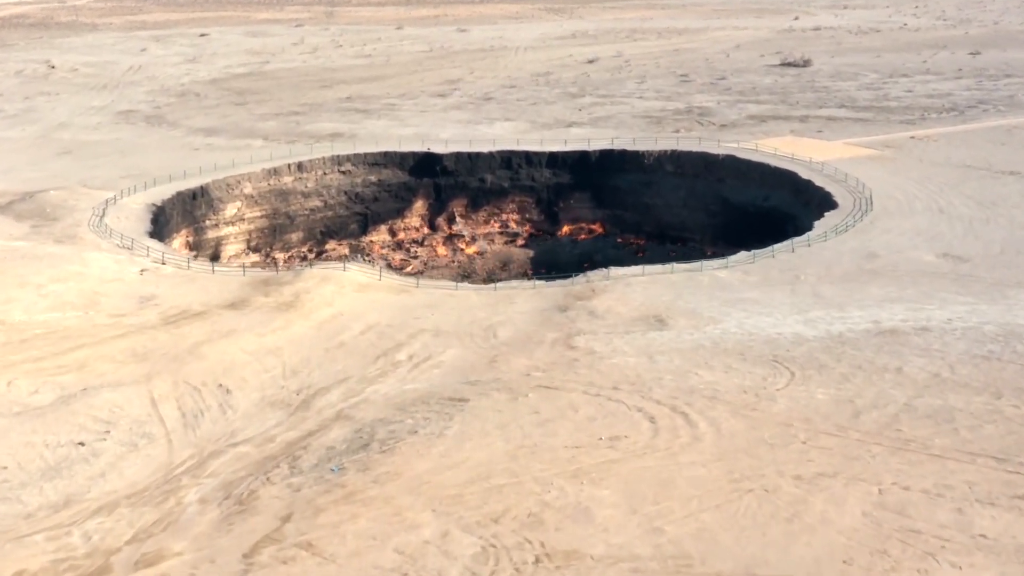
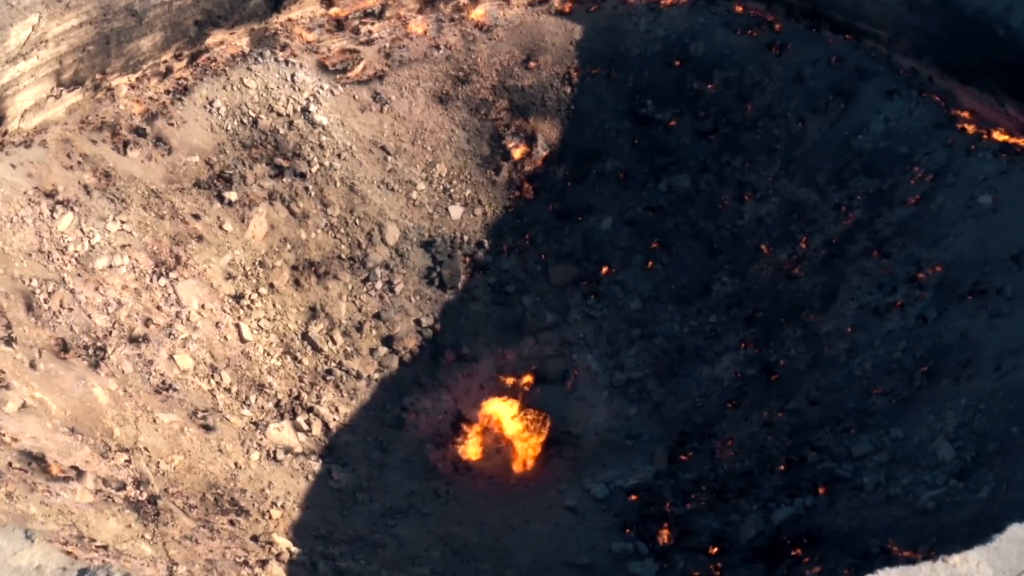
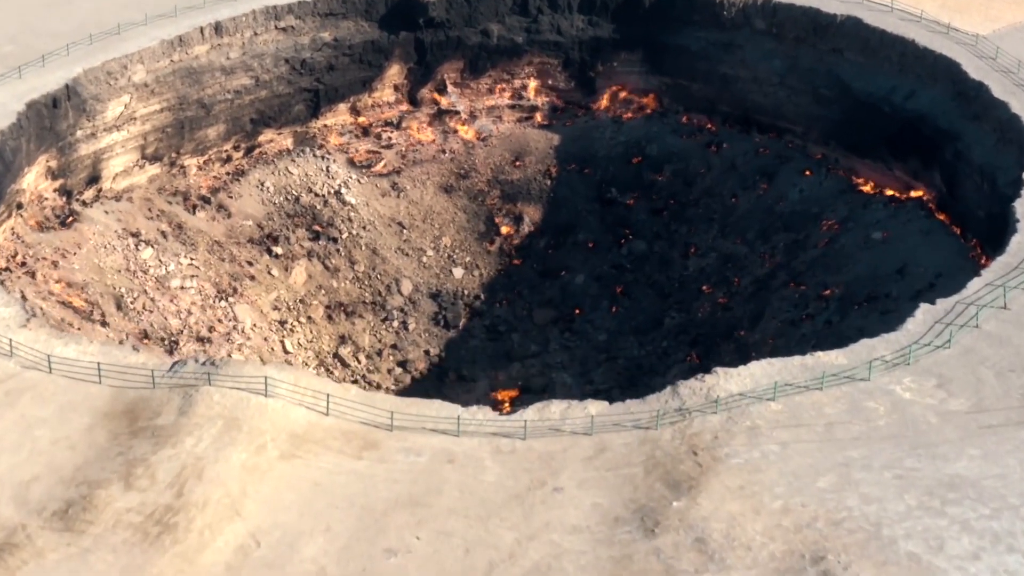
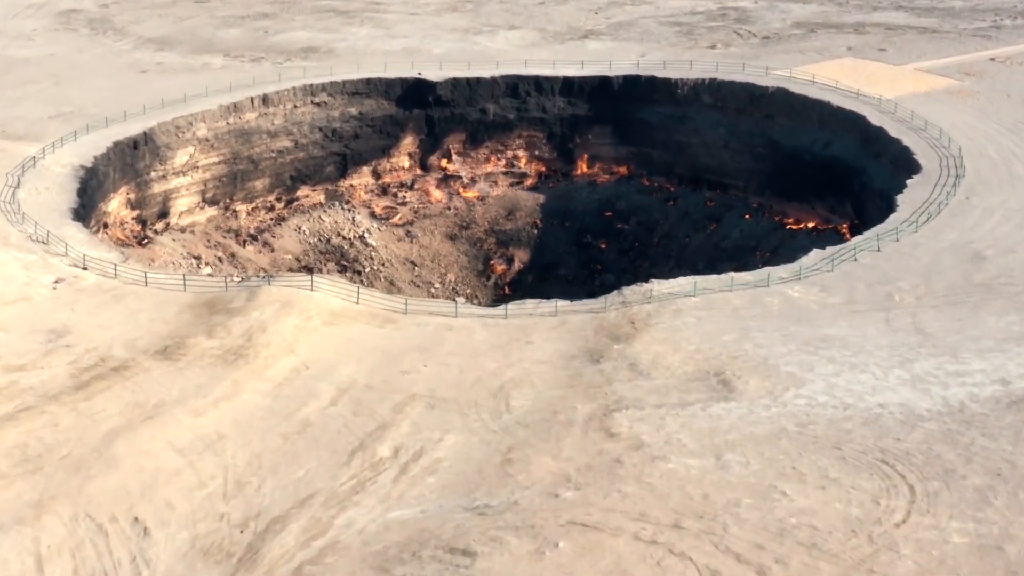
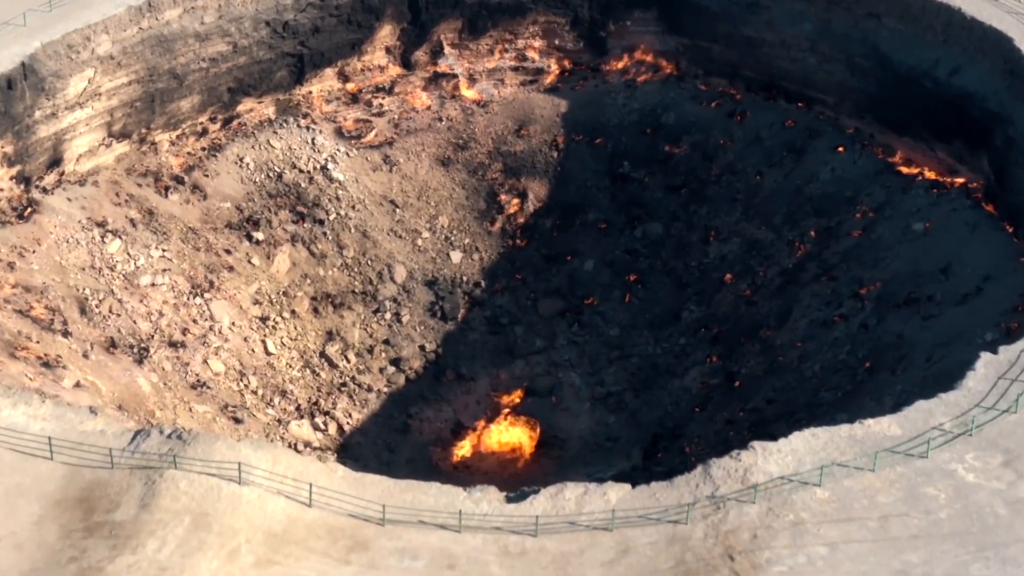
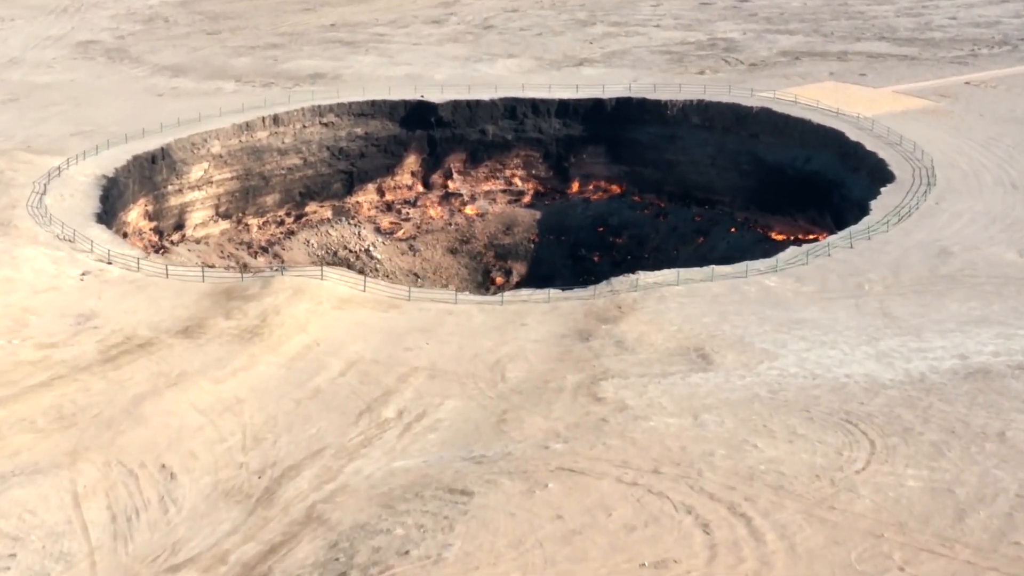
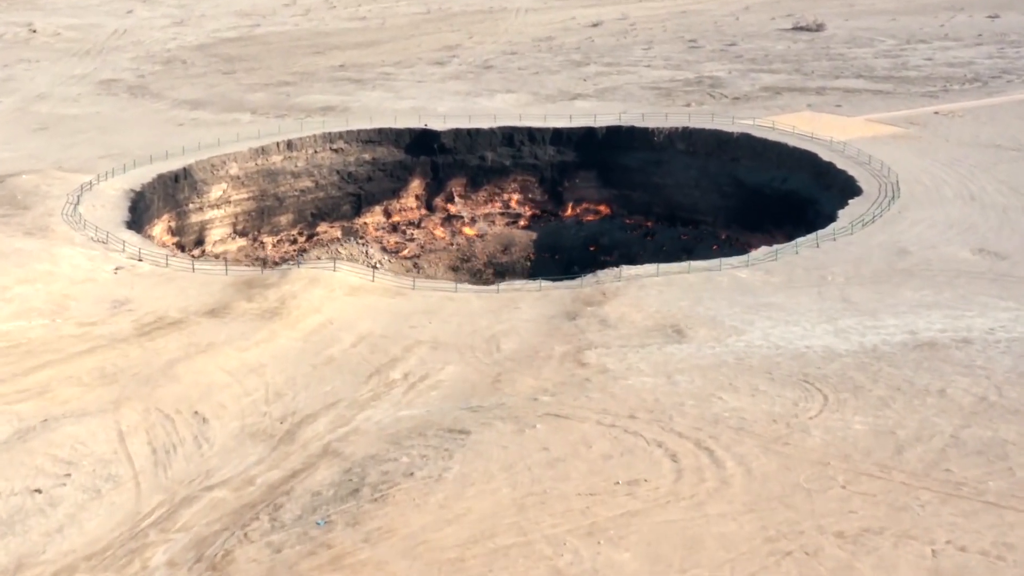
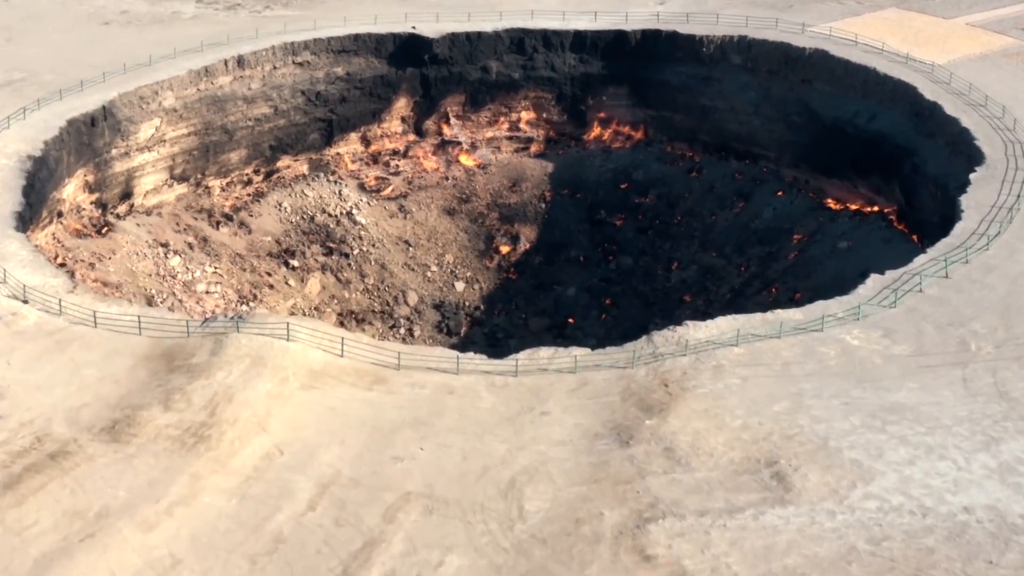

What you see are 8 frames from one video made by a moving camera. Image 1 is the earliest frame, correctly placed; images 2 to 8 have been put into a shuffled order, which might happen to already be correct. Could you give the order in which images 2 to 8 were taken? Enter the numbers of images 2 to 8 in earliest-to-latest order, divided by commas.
7, 6, 4, 8, 3, 5, 2
